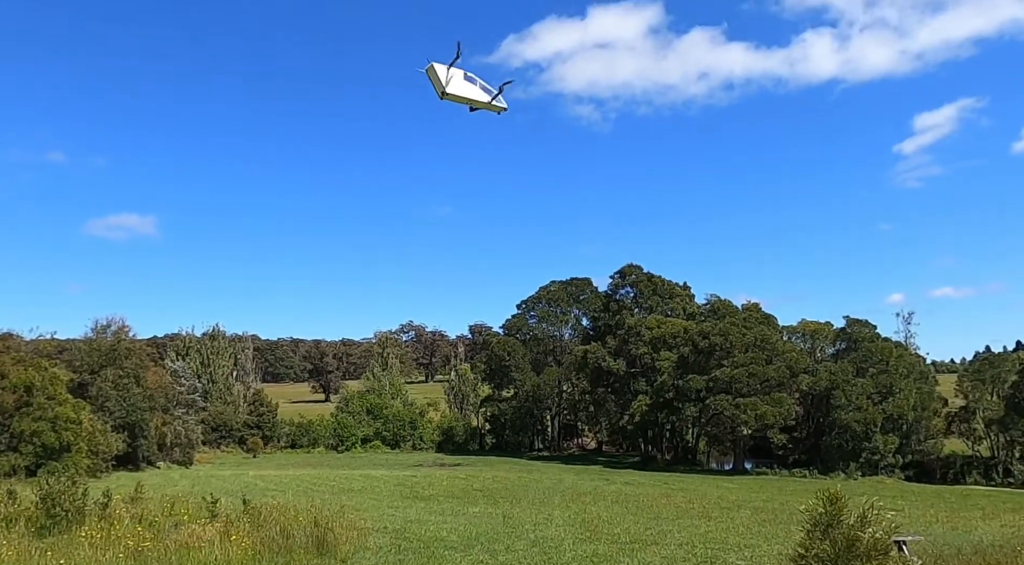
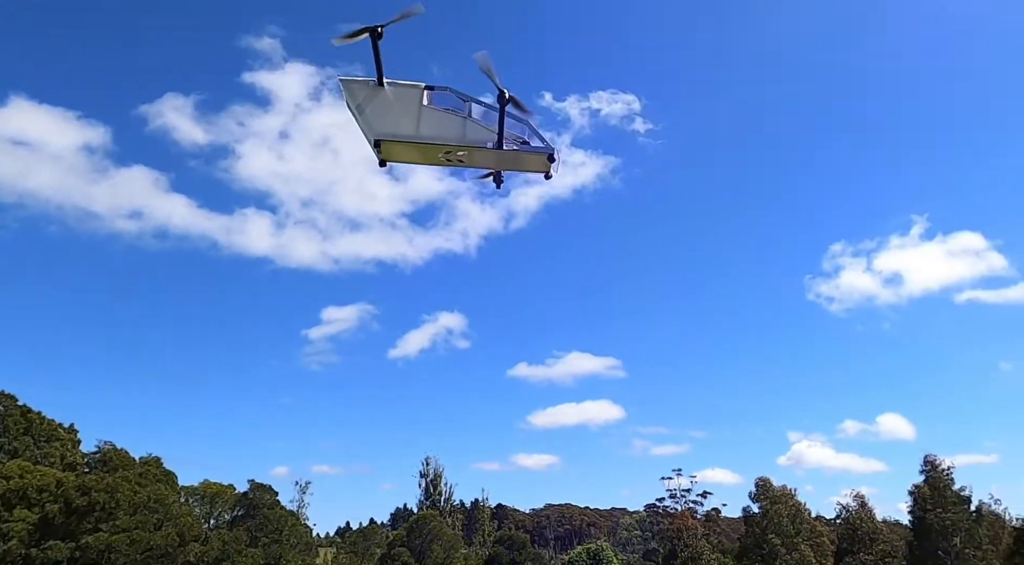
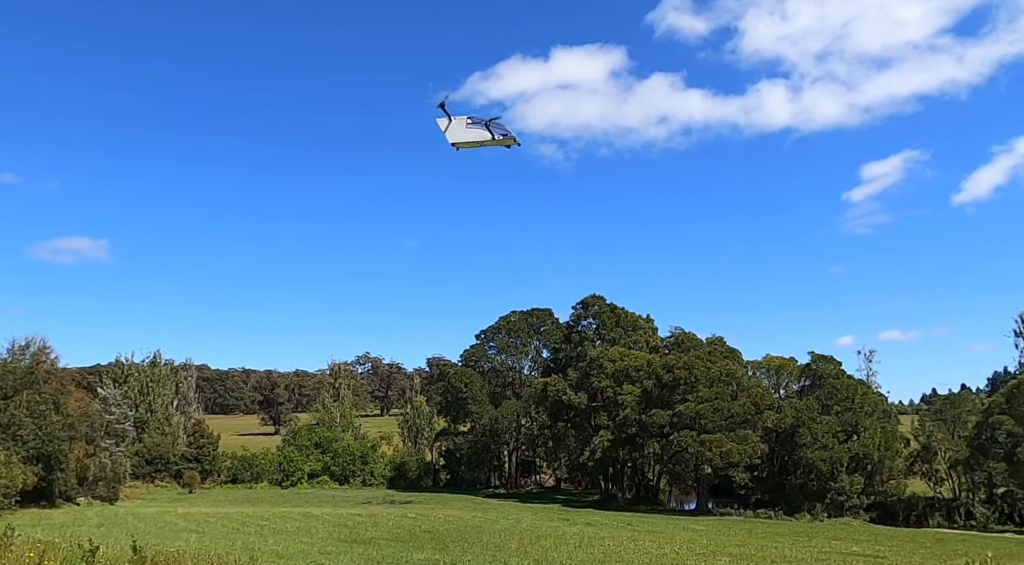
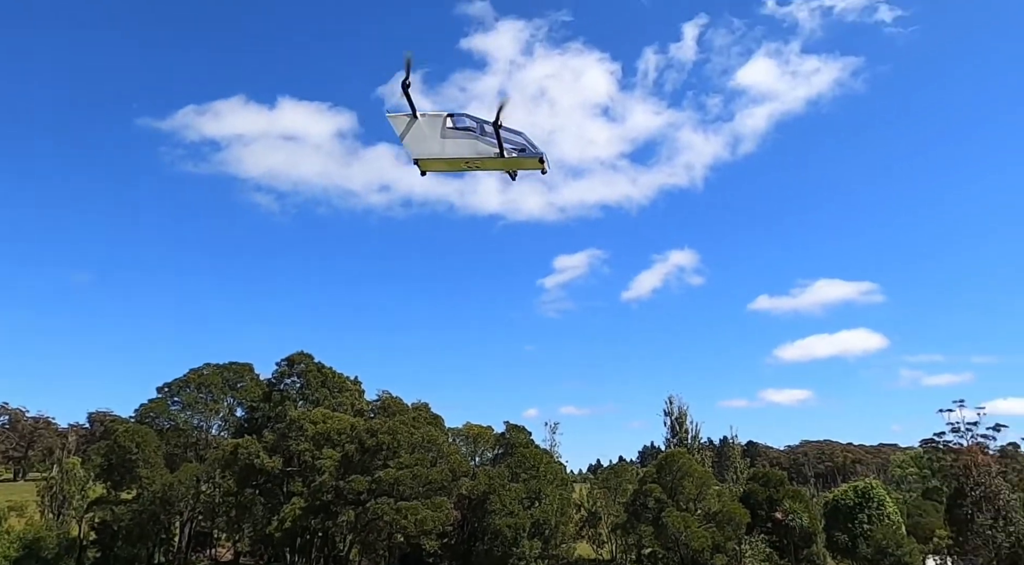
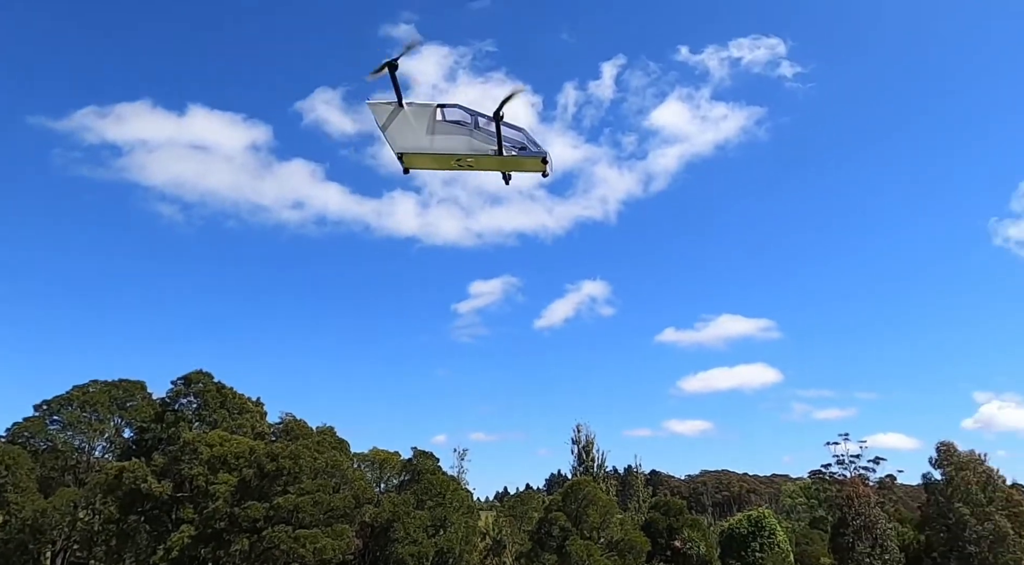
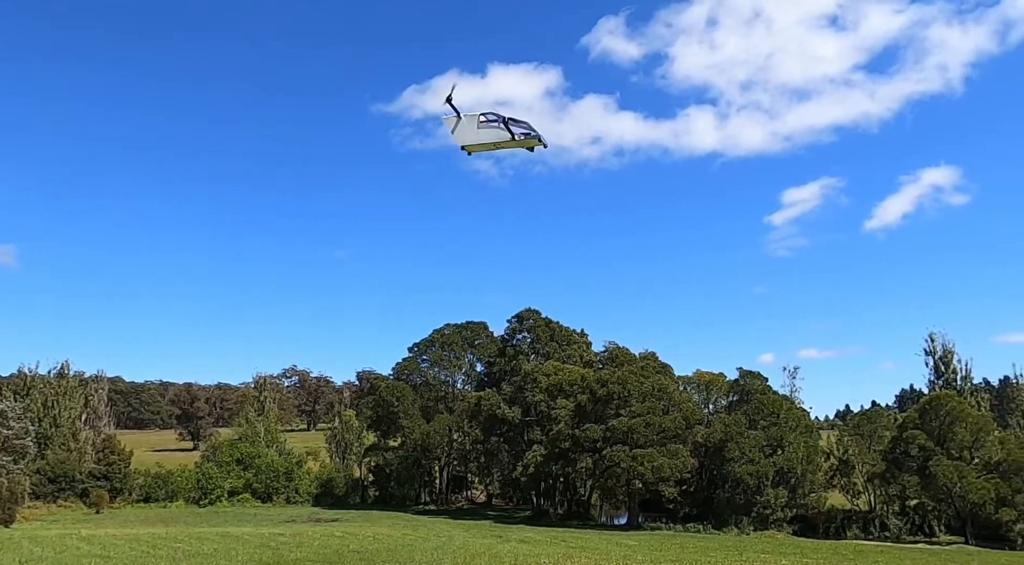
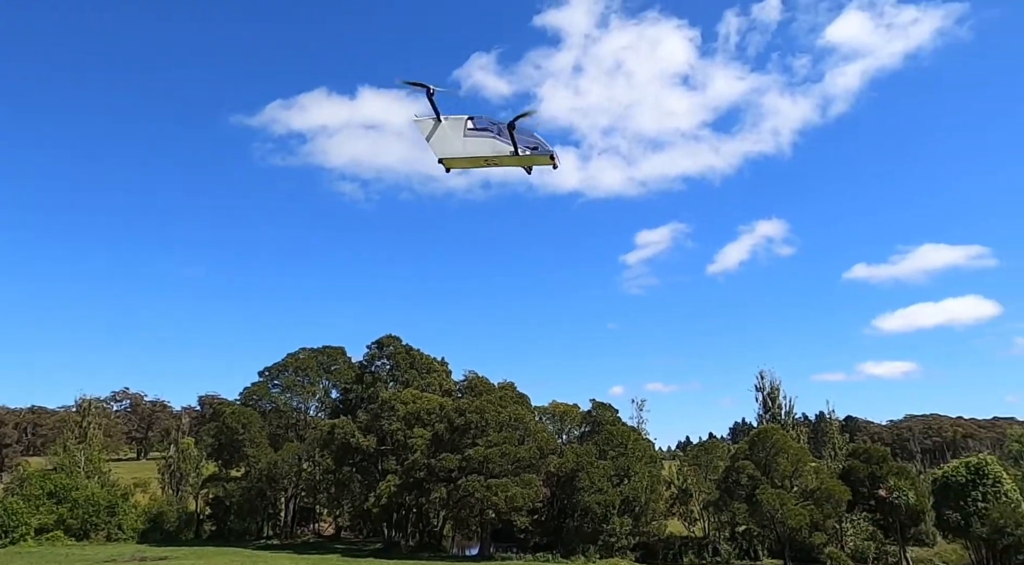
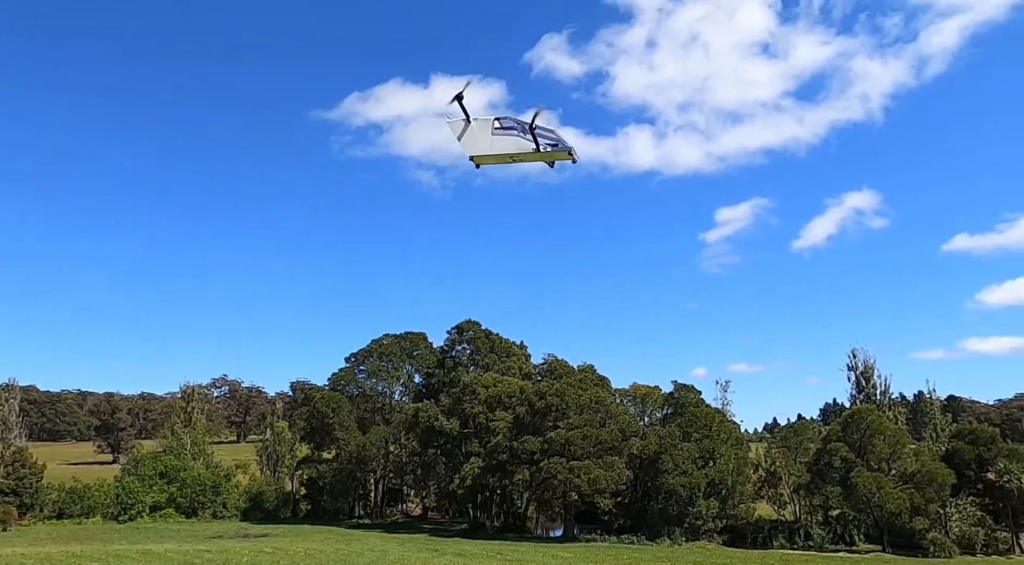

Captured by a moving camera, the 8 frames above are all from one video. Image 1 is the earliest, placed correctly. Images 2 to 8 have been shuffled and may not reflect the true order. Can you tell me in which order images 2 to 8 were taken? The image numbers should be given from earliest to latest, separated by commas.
3, 6, 8, 7, 4, 5, 2
